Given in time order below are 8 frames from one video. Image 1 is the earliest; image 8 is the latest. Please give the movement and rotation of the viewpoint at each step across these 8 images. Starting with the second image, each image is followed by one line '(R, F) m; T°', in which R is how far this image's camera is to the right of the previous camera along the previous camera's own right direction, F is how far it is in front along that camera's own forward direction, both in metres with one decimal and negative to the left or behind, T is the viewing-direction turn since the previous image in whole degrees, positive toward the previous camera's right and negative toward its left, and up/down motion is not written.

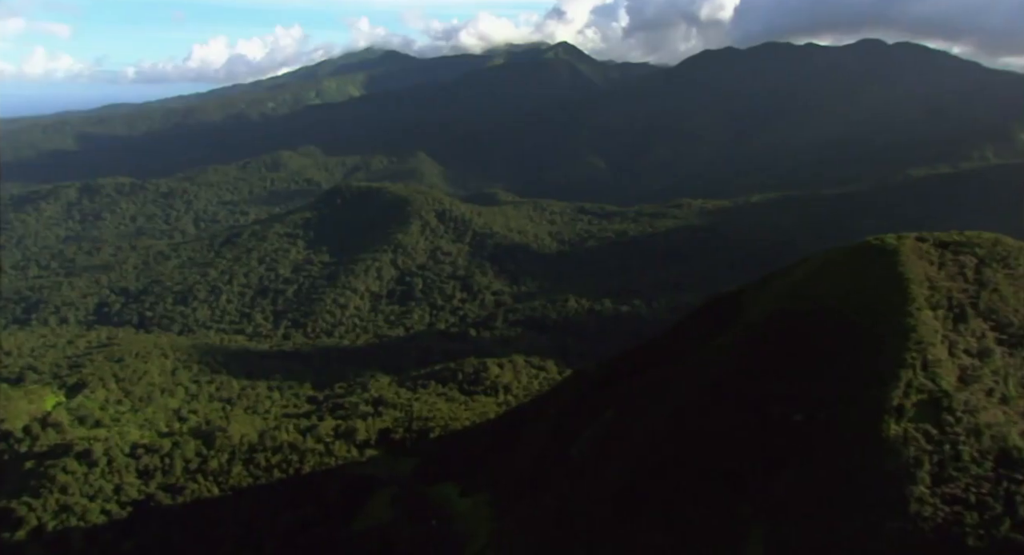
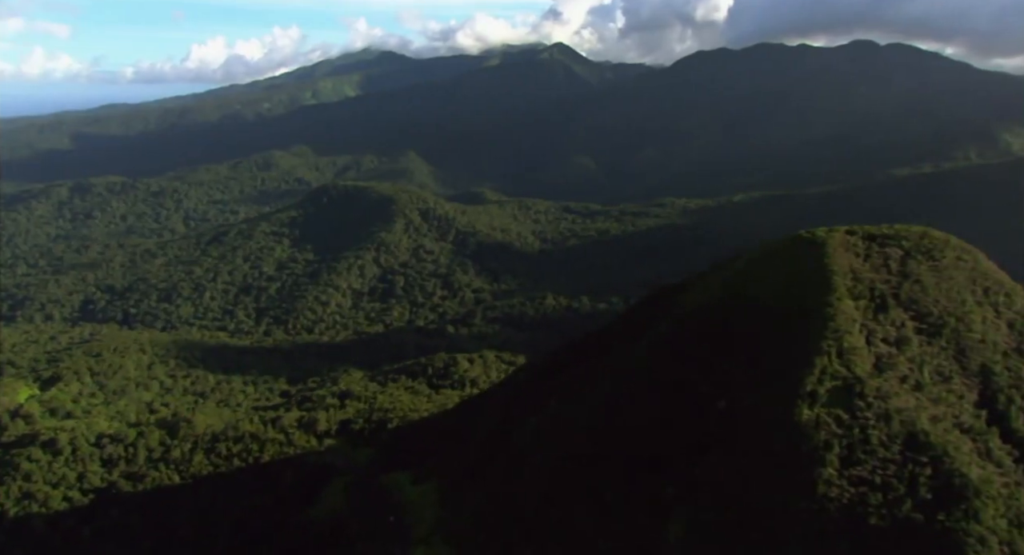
(+3.1, -1.3) m; 0°
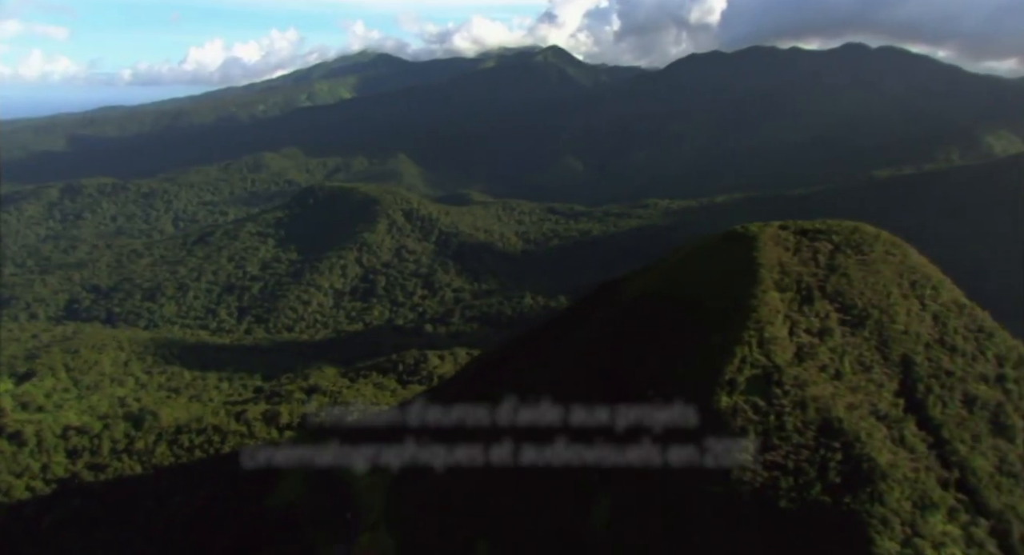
(+3.1, -1.2) m; 0°
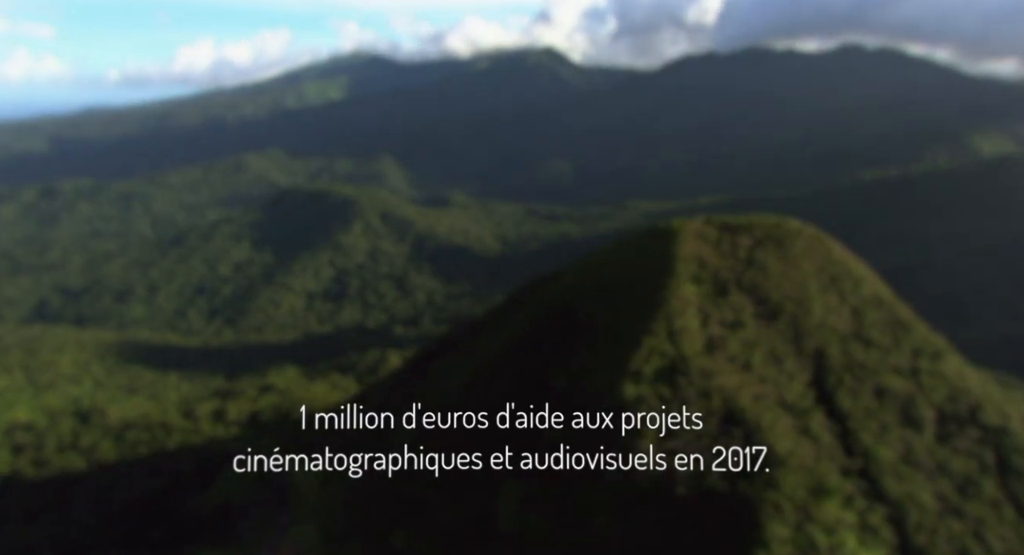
(+3.8, -0.4) m; 0°
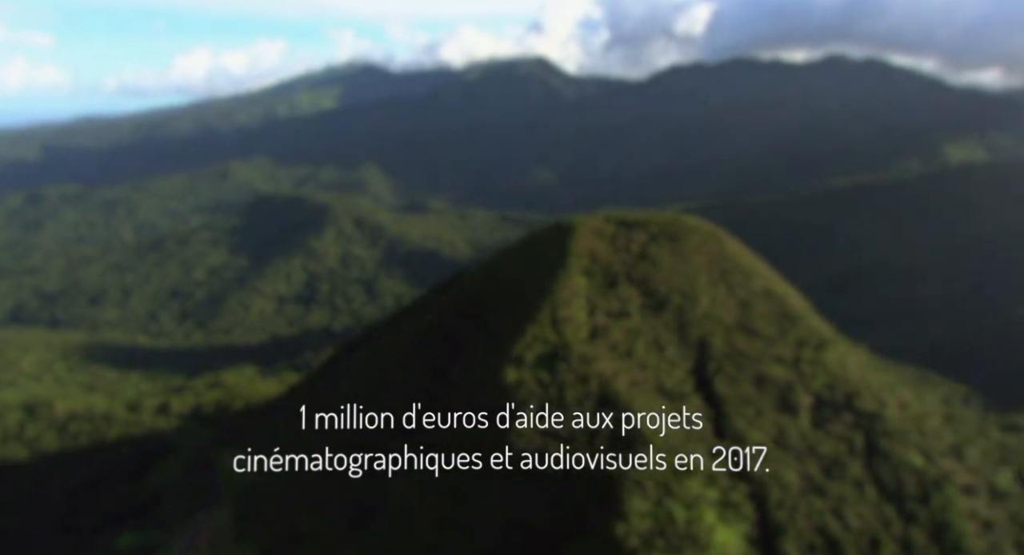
(+5.1, -2.1) m; 0°
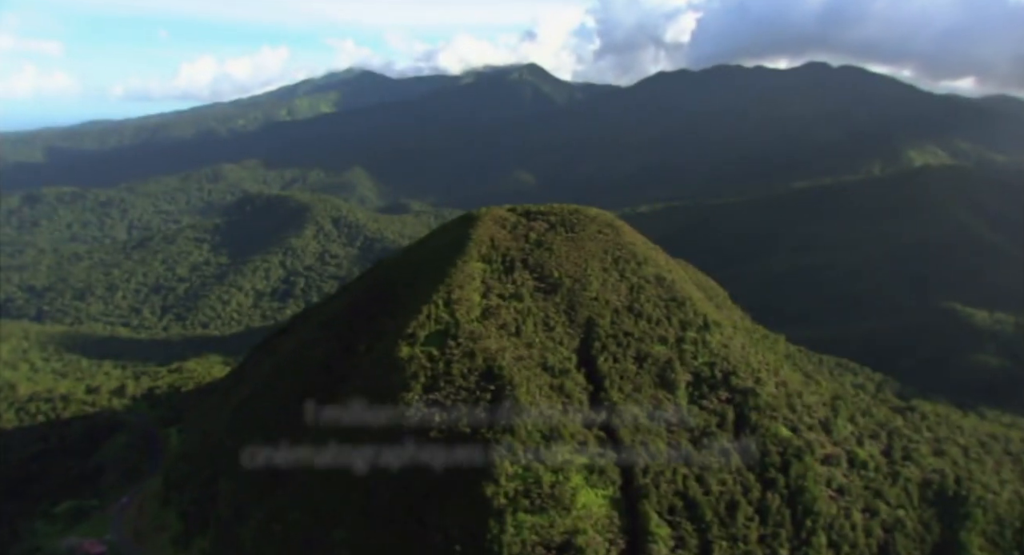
(+5.7, -3.4) m; -1°
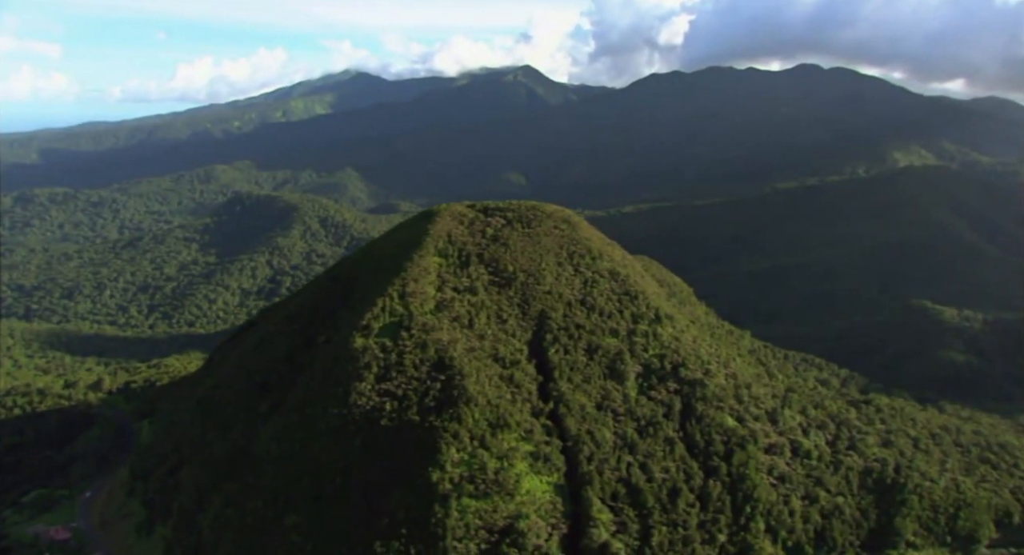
(+2.5, -1.2) m; 0°
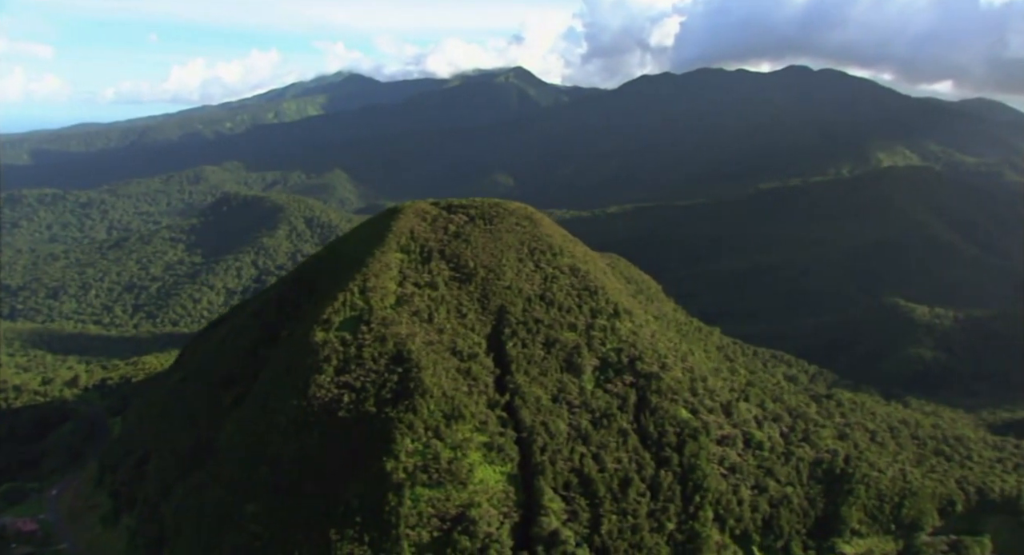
(+2.0, -0.9) m; 0°
